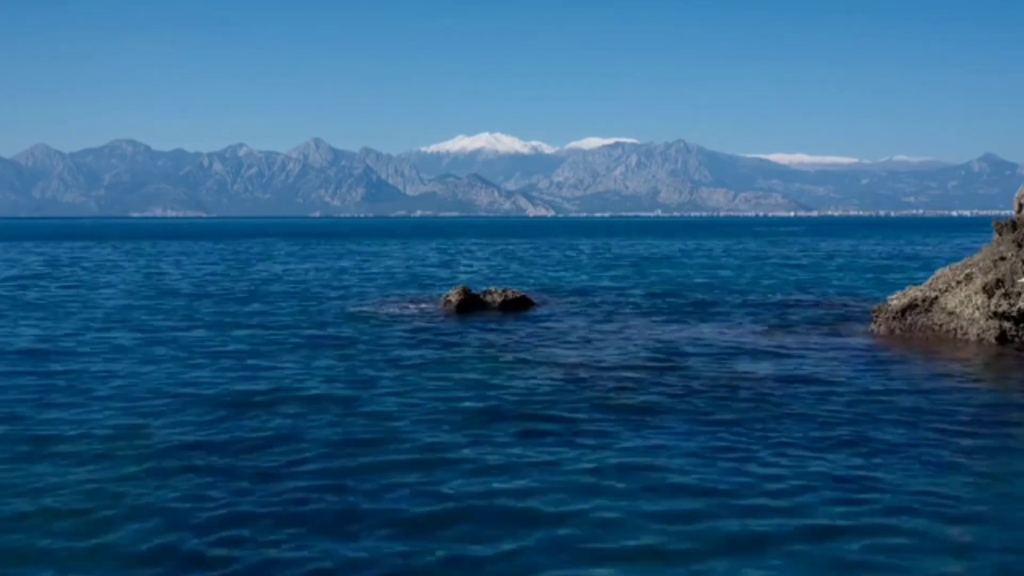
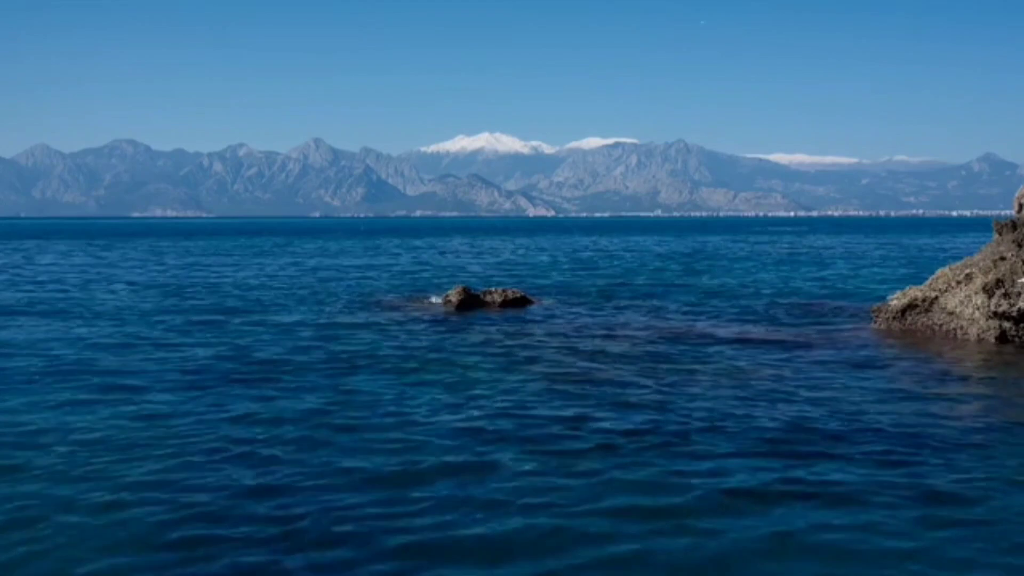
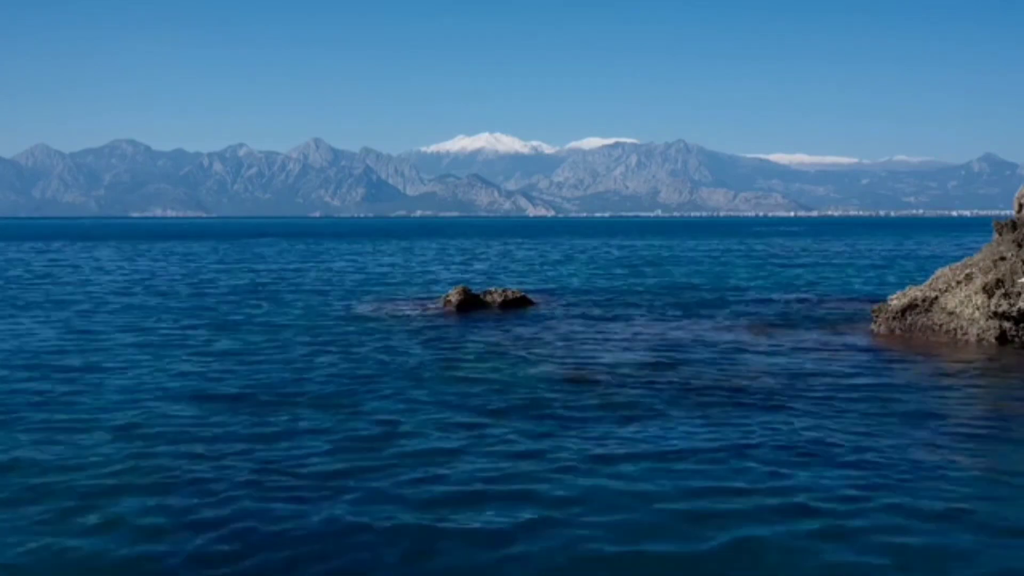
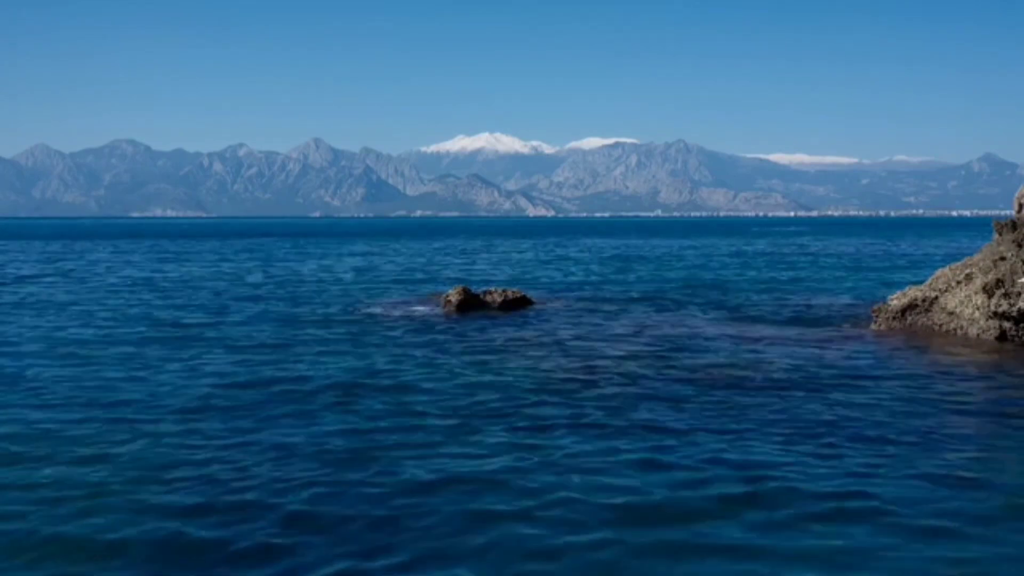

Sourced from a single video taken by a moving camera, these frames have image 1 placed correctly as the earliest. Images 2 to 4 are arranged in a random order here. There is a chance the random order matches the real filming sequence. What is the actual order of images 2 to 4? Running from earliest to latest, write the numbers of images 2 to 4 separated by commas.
3, 4, 2
